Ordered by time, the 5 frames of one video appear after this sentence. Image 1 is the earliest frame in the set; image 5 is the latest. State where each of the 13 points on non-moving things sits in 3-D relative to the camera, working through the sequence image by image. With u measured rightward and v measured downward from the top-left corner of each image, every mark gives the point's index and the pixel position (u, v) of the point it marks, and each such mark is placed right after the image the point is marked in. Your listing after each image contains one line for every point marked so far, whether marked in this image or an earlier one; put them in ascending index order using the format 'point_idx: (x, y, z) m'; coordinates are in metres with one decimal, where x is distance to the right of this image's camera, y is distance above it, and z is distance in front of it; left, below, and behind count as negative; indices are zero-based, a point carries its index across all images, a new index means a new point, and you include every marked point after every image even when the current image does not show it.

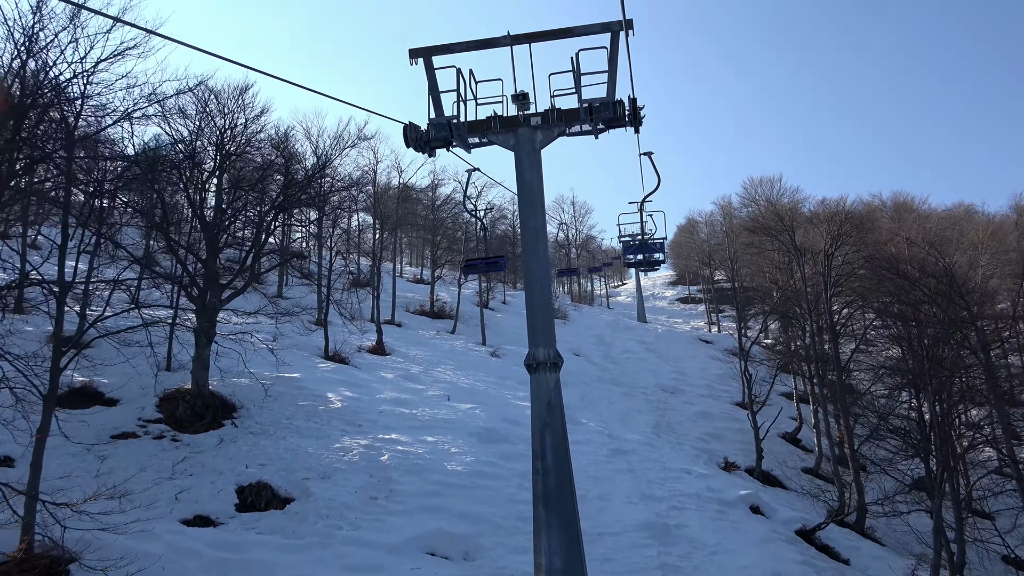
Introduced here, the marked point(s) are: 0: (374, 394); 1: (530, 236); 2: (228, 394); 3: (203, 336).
0: (-3.5, -2.6, +14.3) m
1: (+0.2, +0.6, +6.8) m
2: (-6.1, -2.3, +12.3) m
3: (-6.2, -1.0, +11.6) m
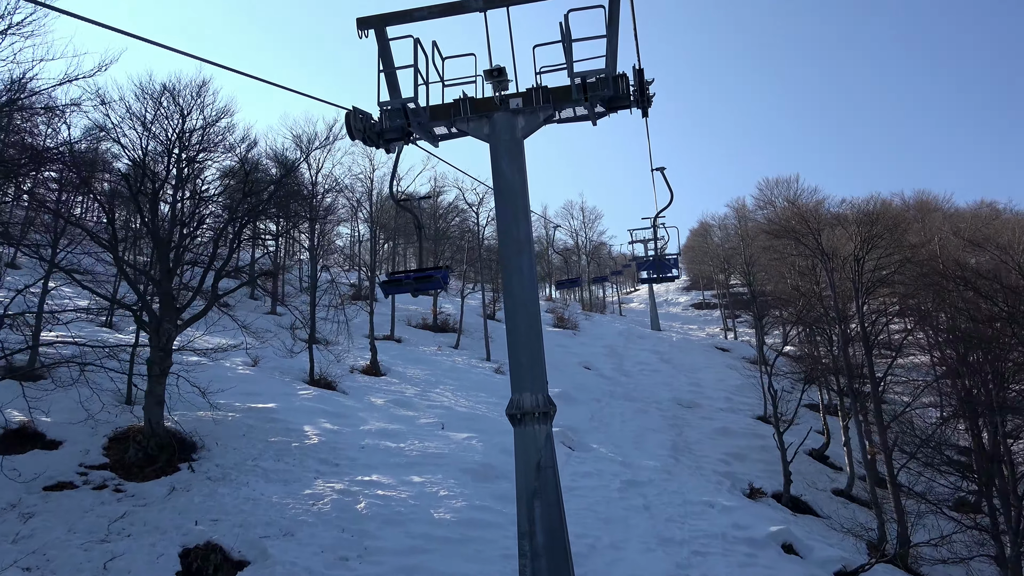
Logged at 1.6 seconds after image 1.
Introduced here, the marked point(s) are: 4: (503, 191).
0: (-3.5, -3.1, +12.9) m
1: (0.0, +0.4, +5.4) m
2: (-6.1, -2.7, +10.9) m
3: (-6.3, -1.4, +10.3) m
4: (-0.1, +0.9, +5.4) m
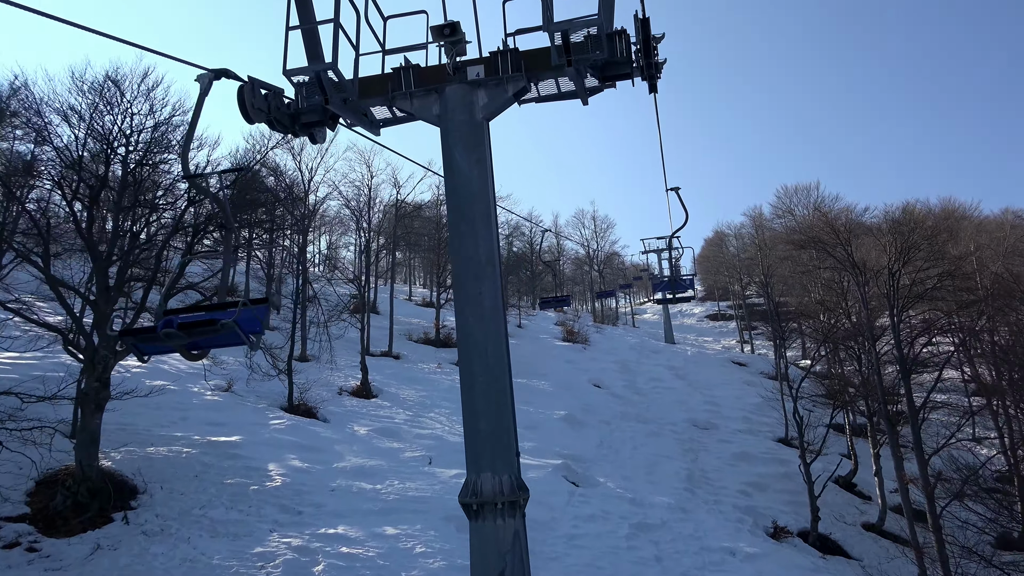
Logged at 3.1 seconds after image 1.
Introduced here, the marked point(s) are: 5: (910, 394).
0: (-3.6, -3.4, +11.4) m
1: (-0.3, +0.1, +3.9) m
2: (-6.3, -3.1, +9.5) m
3: (-6.5, -1.7, +8.9) m
4: (-0.4, +0.7, +4.0) m
5: (+10.5, -2.8, +15.2) m
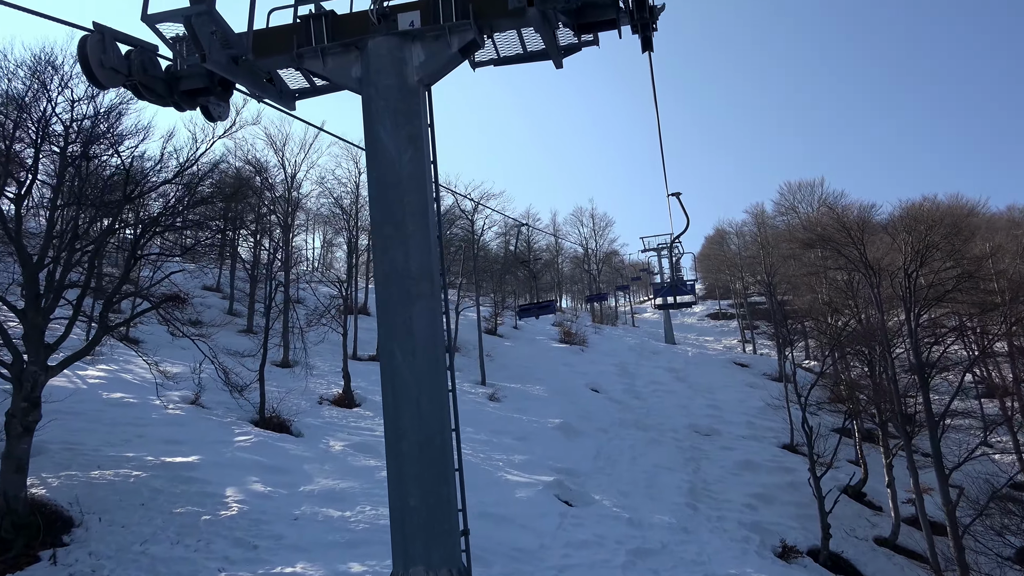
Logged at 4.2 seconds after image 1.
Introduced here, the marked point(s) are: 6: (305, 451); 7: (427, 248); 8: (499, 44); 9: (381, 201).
0: (-3.9, -3.5, +10.4) m
1: (-0.6, 0.0, +2.9) m
2: (-6.6, -3.2, +8.5) m
3: (-6.8, -1.8, +7.9) m
4: (-0.7, +0.6, +2.9) m
5: (+10.2, -2.8, +14.2) m
6: (-4.3, -3.4, +11.9) m
7: (-0.4, +0.2, +2.9) m
8: (-0.1, +1.4, +3.3) m
9: (-0.7, +0.4, +2.9) m
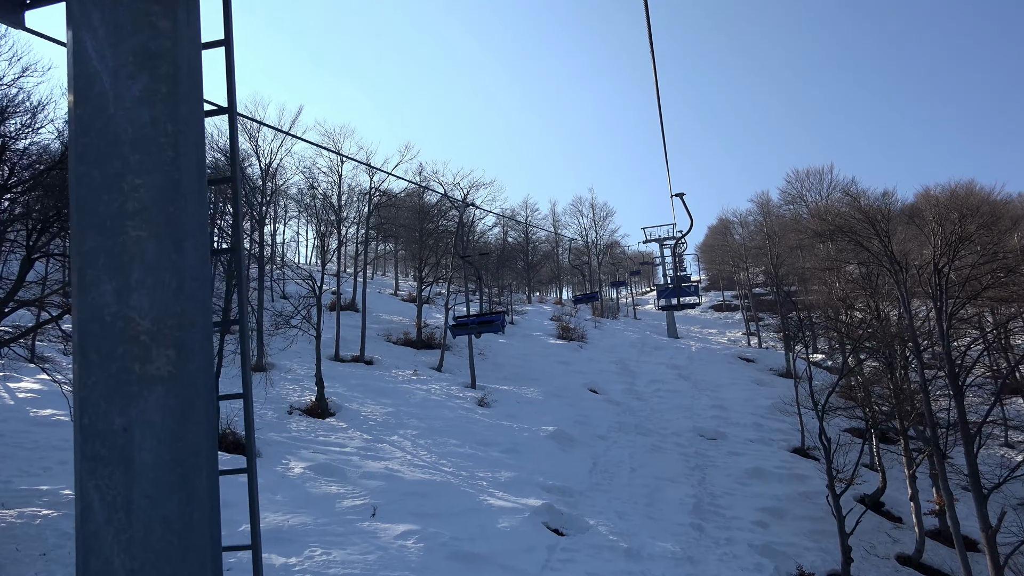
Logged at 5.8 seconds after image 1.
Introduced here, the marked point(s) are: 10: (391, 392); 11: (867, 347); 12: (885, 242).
0: (-4.2, -3.6, +9.0) m
1: (-1.0, -0.2, +1.4) m
2: (-6.9, -3.3, +7.1) m
3: (-7.2, -2.0, +6.4) m
4: (-1.1, +0.4, +1.4) m
5: (+9.9, -2.8, +12.7) m
6: (-4.6, -3.4, +10.5) m
7: (-0.8, 0.0, +1.4) m
8: (-0.5, +1.2, +1.7) m
9: (-1.1, +0.3, +1.4) m
10: (-3.8, -3.3, +18.4) m
11: (+9.6, -1.6, +15.3) m
12: (+9.8, +1.2, +15.2) m
